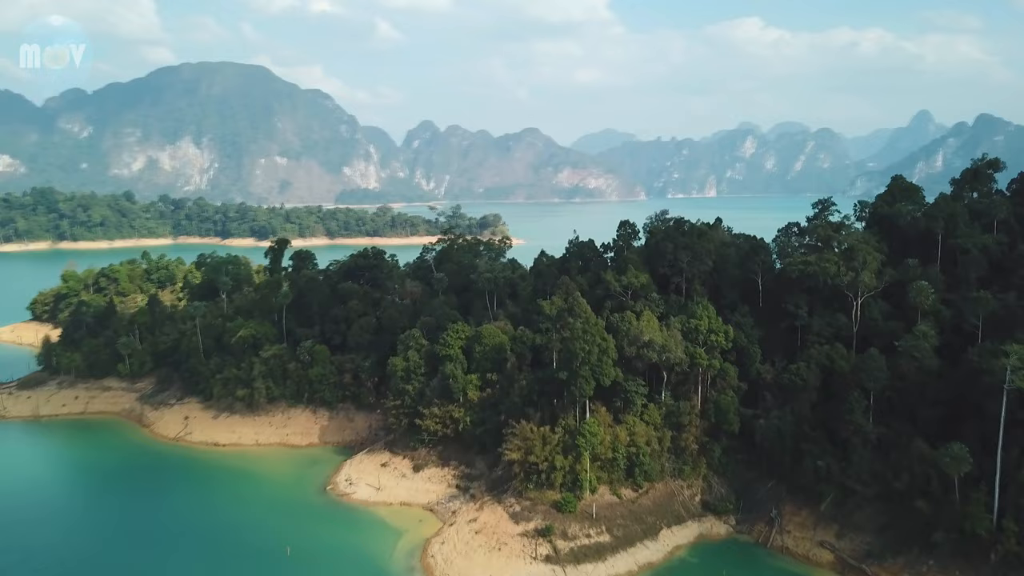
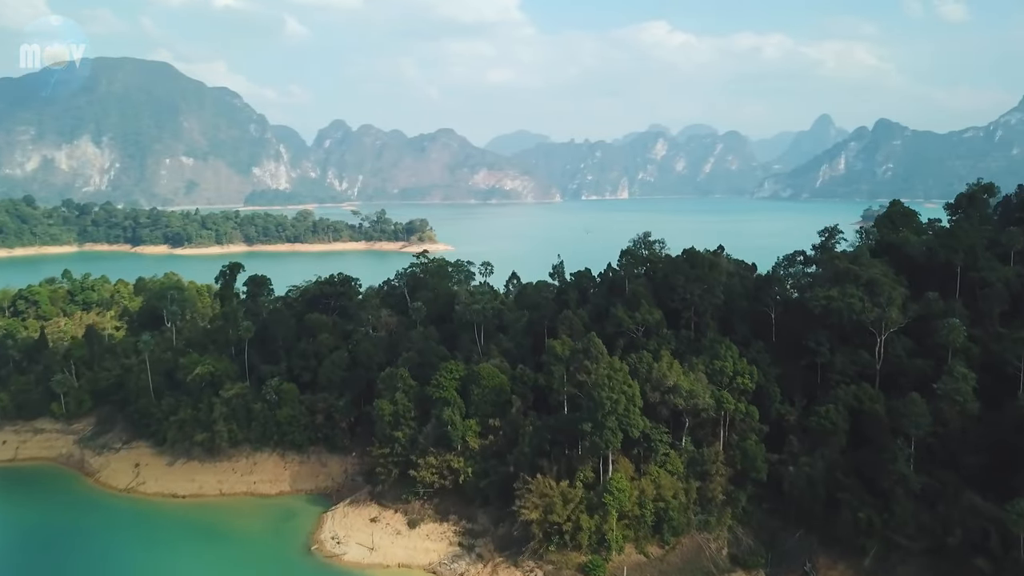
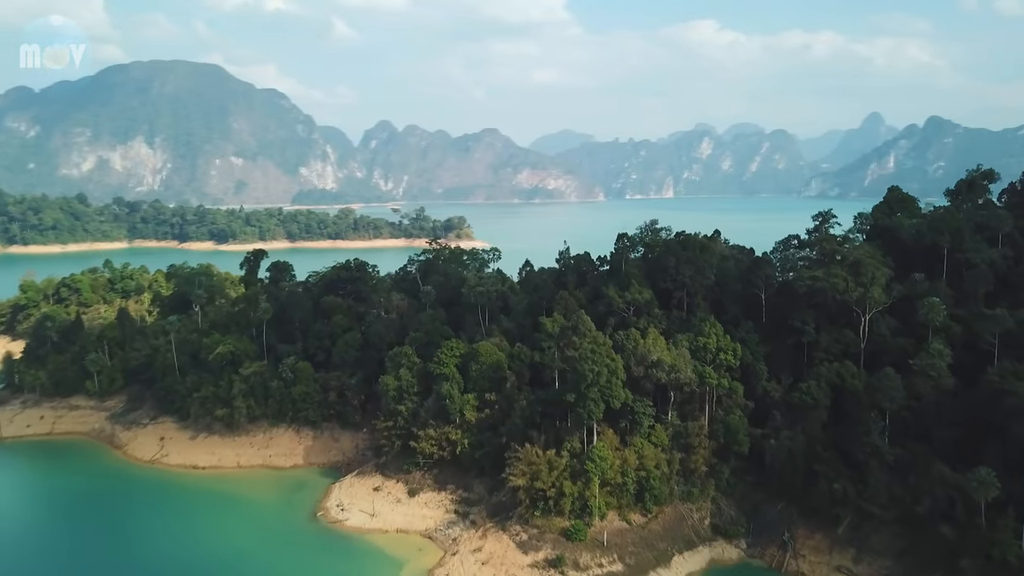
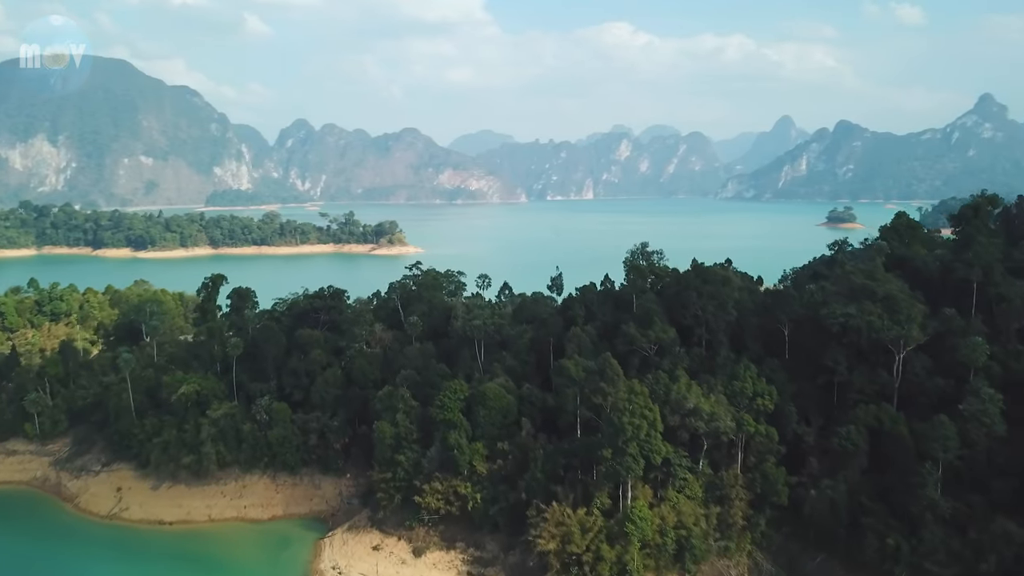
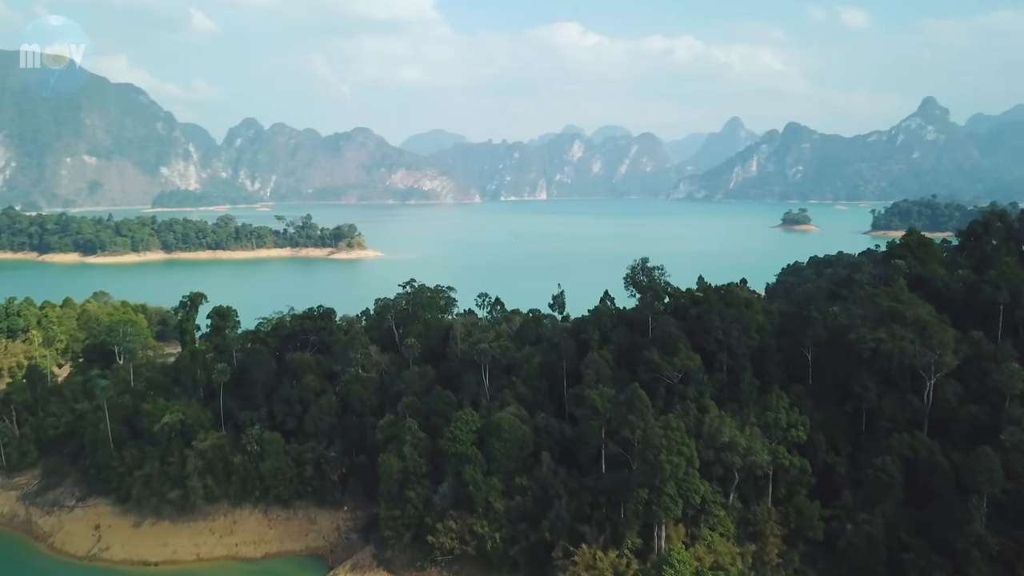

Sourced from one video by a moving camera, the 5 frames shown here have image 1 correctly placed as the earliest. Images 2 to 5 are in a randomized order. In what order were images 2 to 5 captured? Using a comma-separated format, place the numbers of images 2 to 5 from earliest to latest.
3, 2, 4, 5
